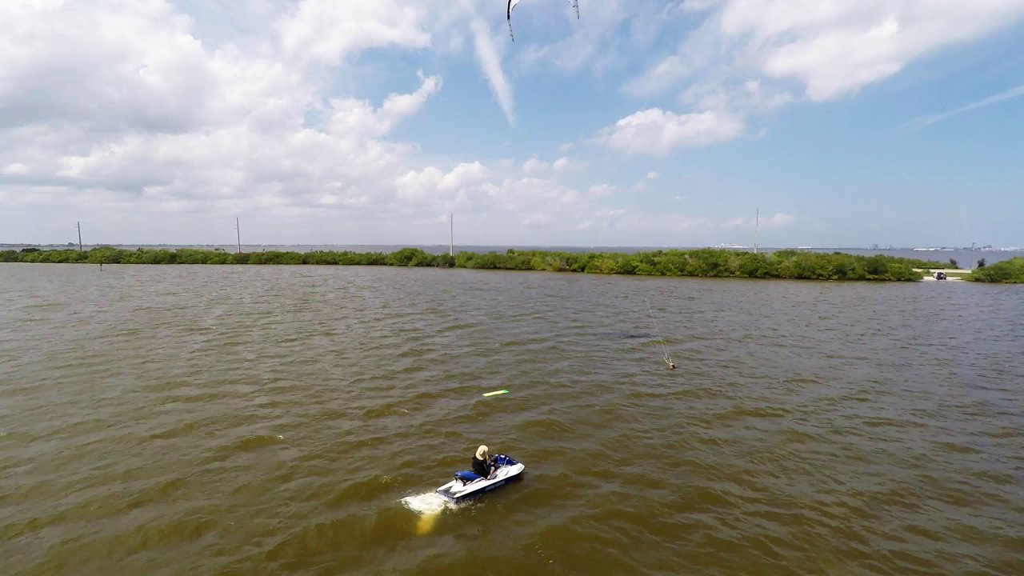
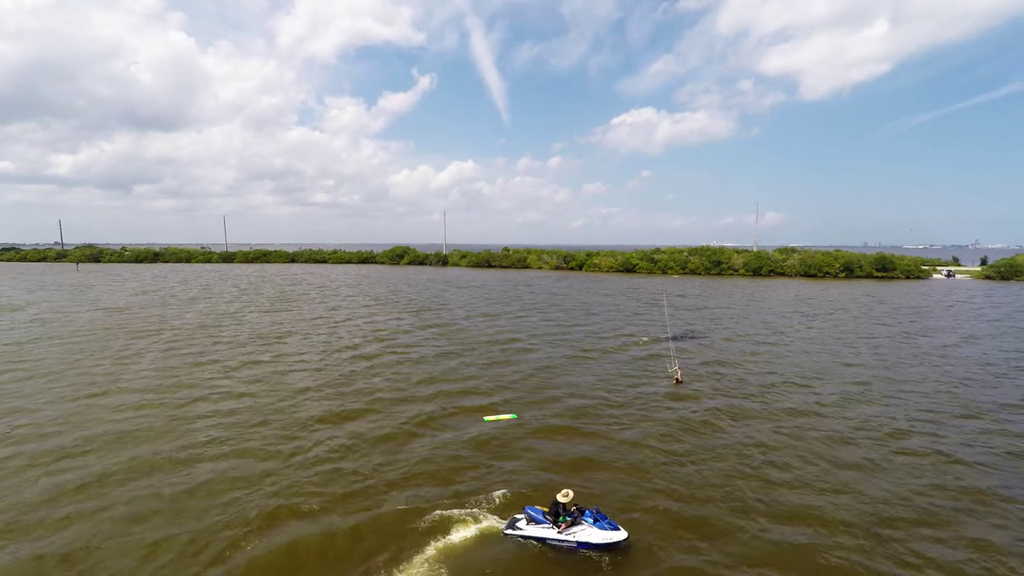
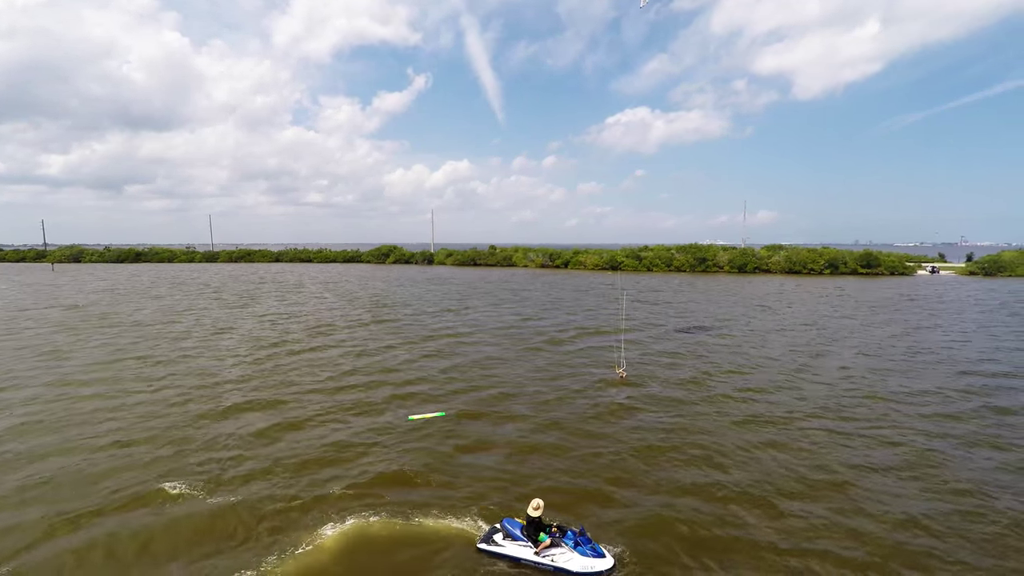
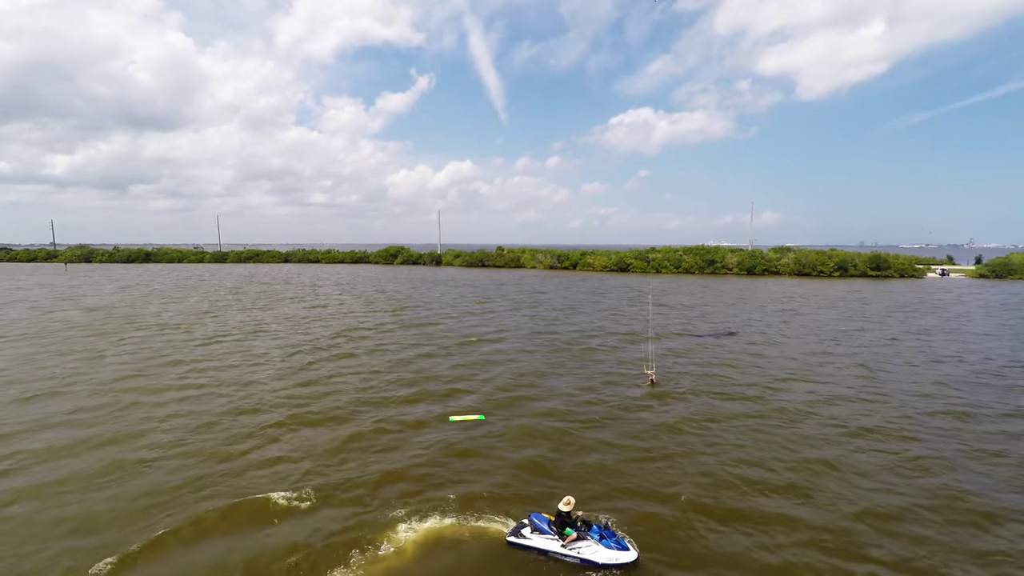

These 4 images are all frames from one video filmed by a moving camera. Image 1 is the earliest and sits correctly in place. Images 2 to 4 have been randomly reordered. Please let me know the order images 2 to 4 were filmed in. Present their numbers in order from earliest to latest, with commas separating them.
2, 4, 3
